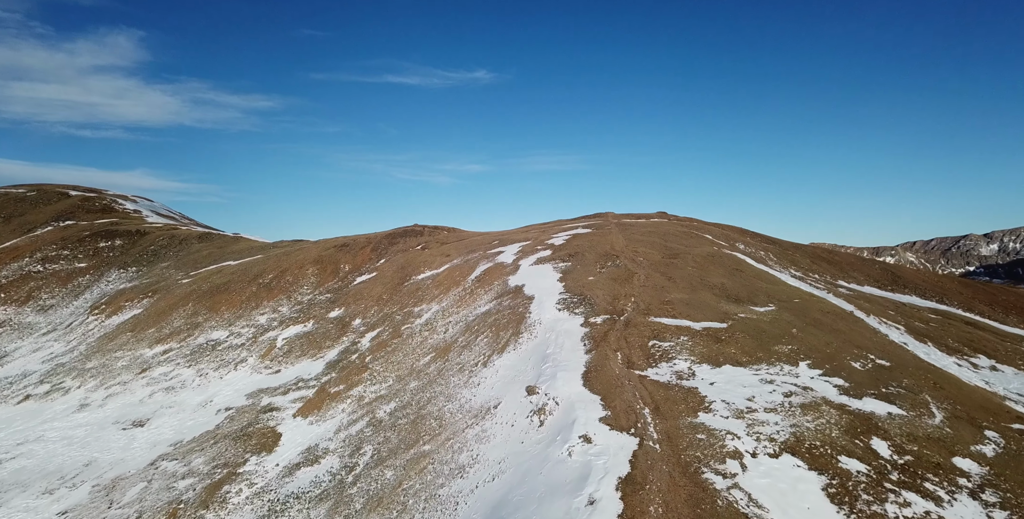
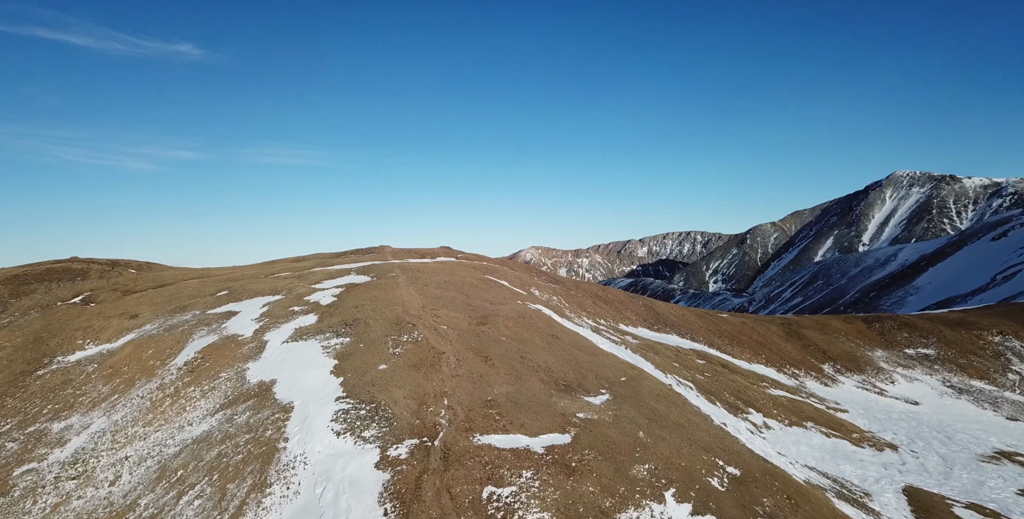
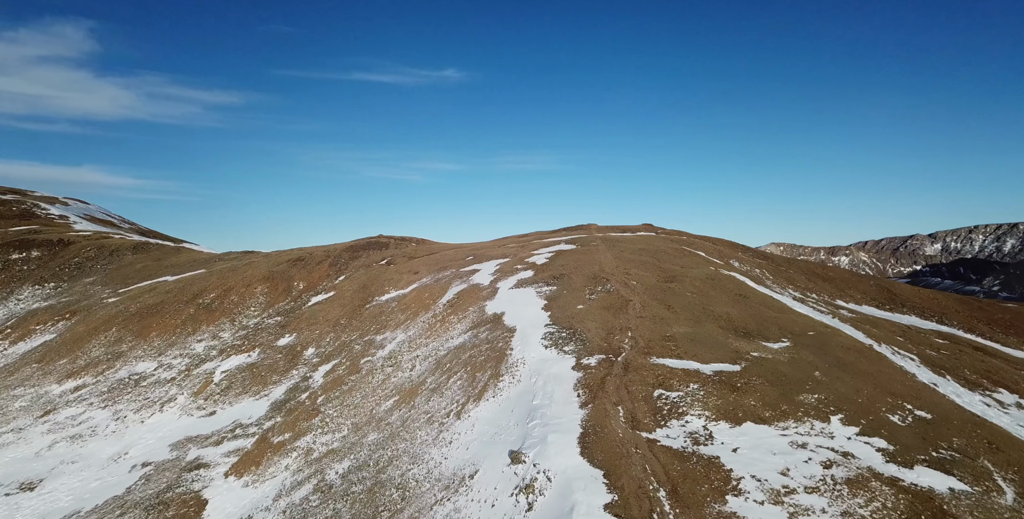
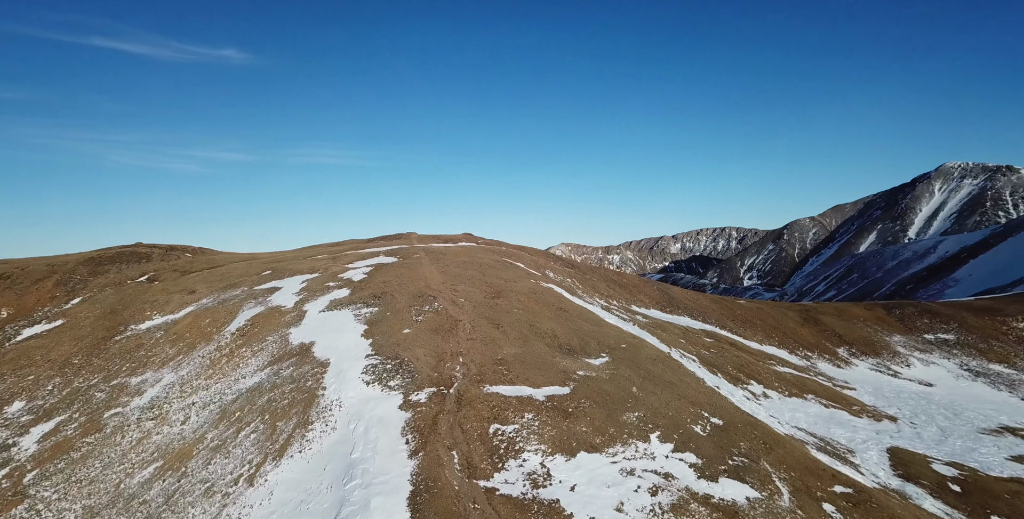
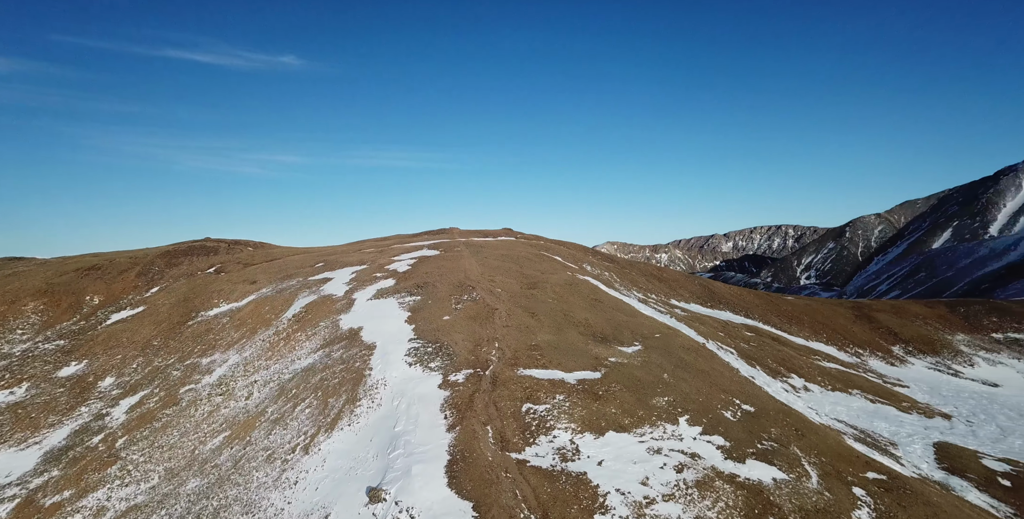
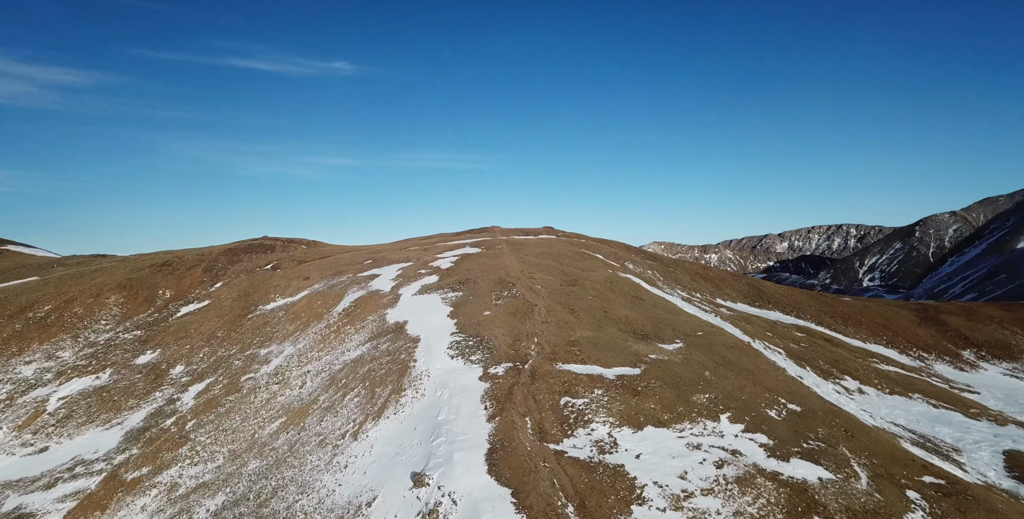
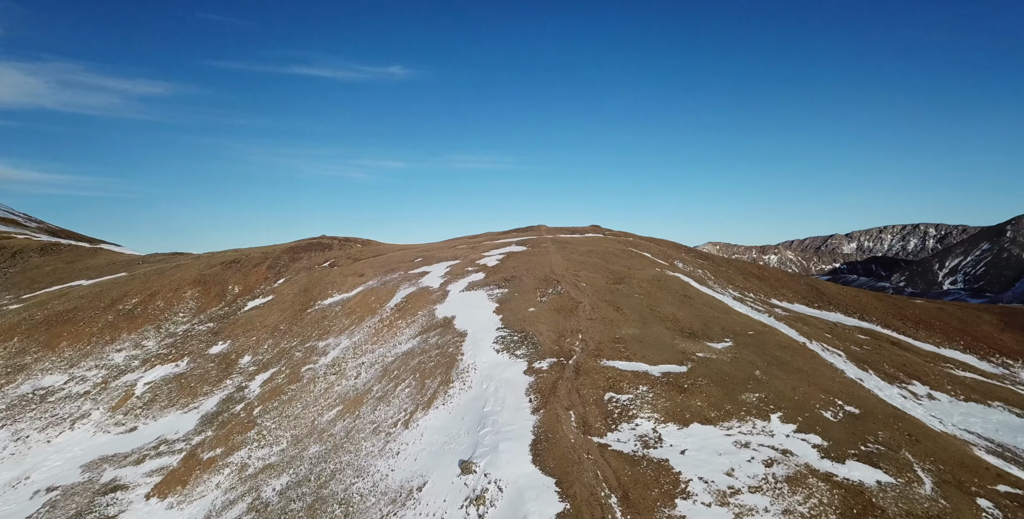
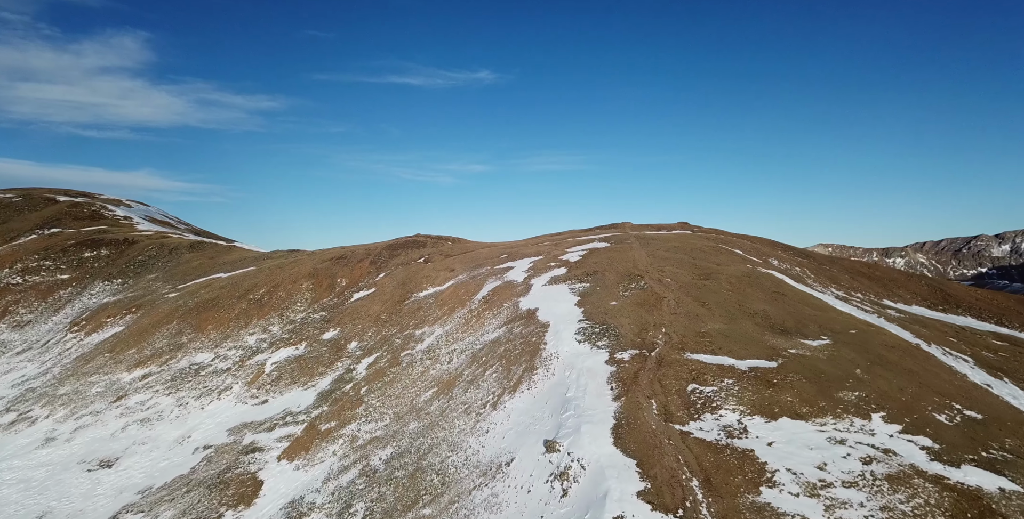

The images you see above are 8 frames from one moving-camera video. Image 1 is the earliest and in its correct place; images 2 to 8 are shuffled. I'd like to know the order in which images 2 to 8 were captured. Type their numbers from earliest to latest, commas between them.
8, 3, 7, 6, 5, 4, 2
